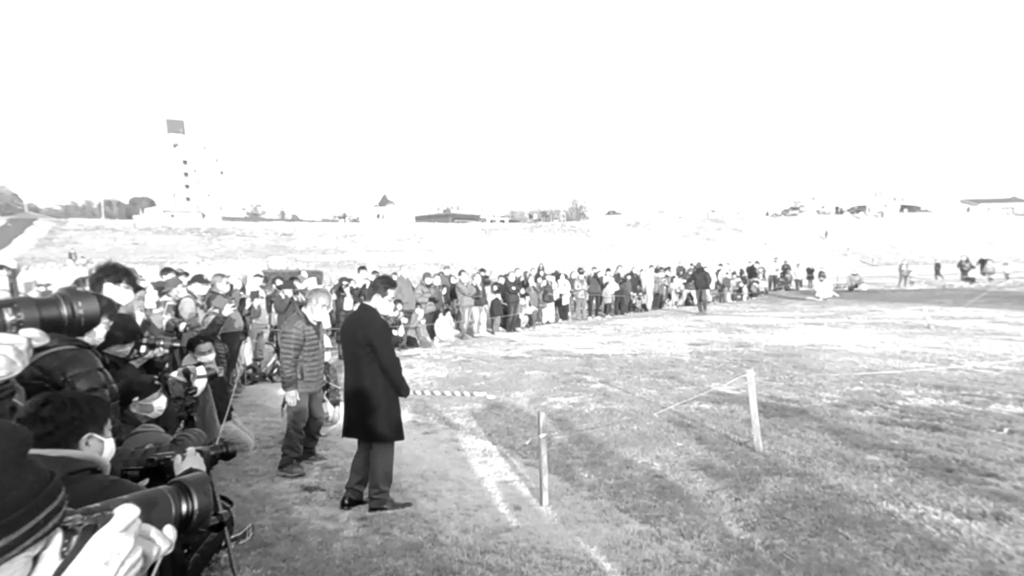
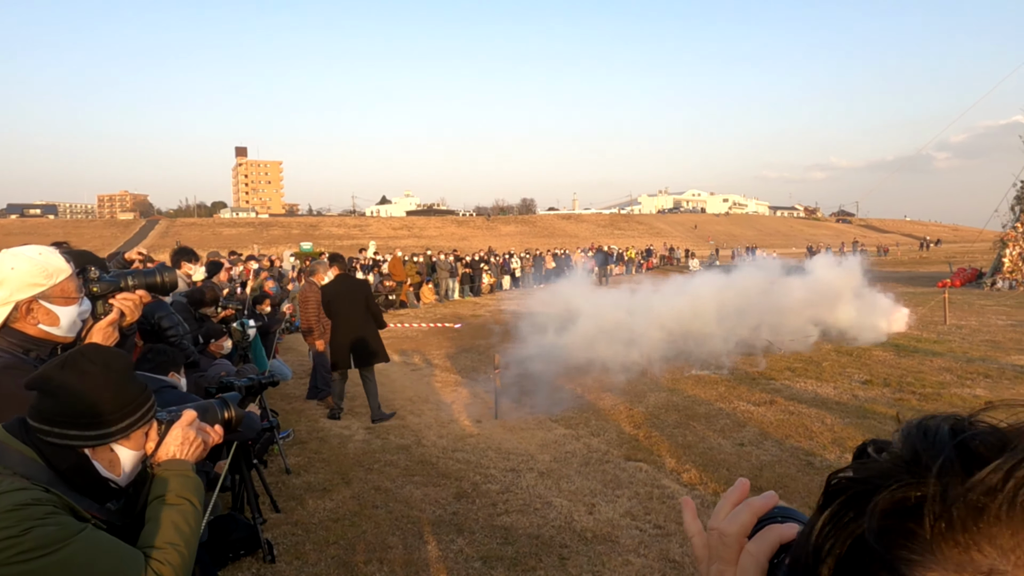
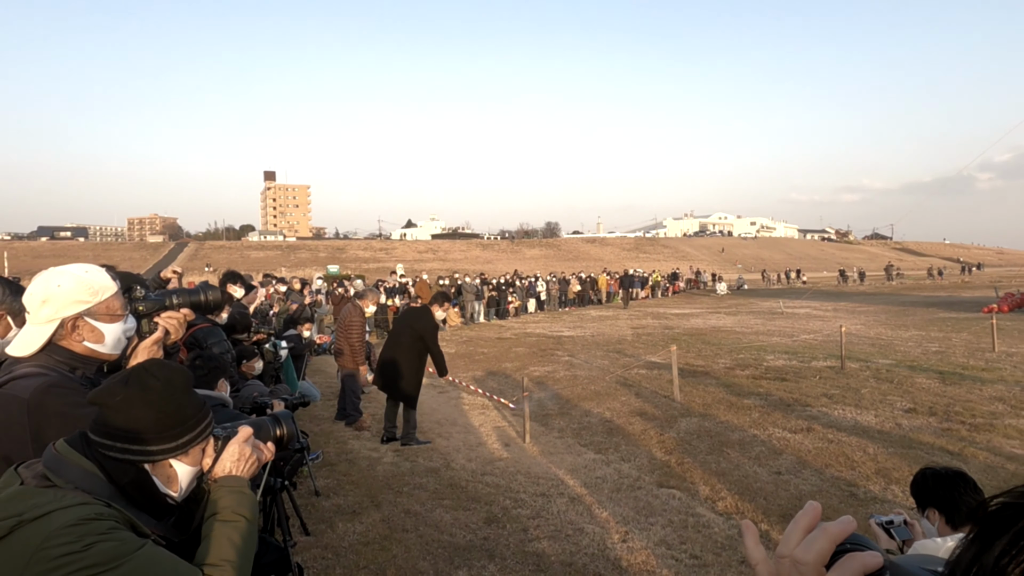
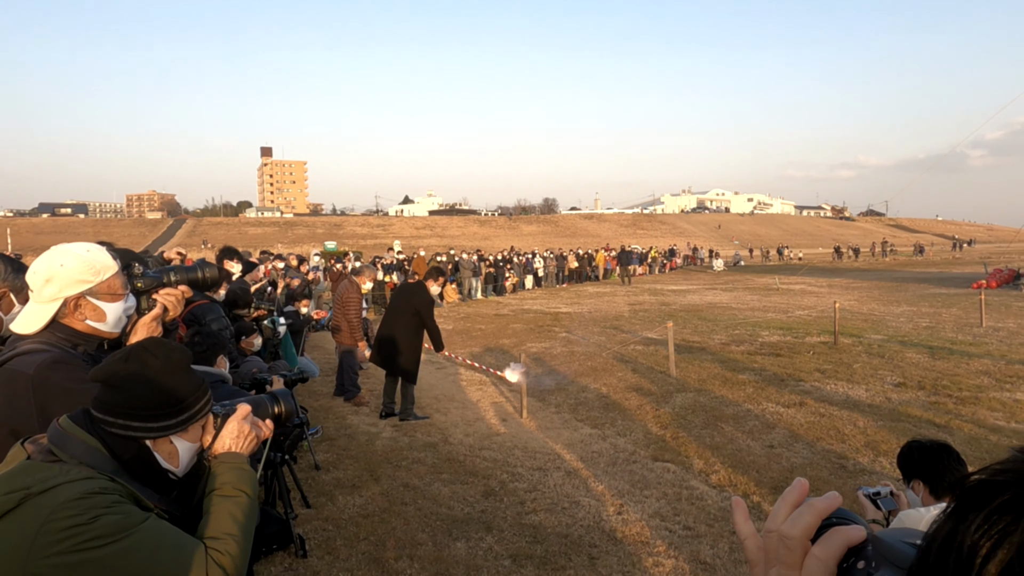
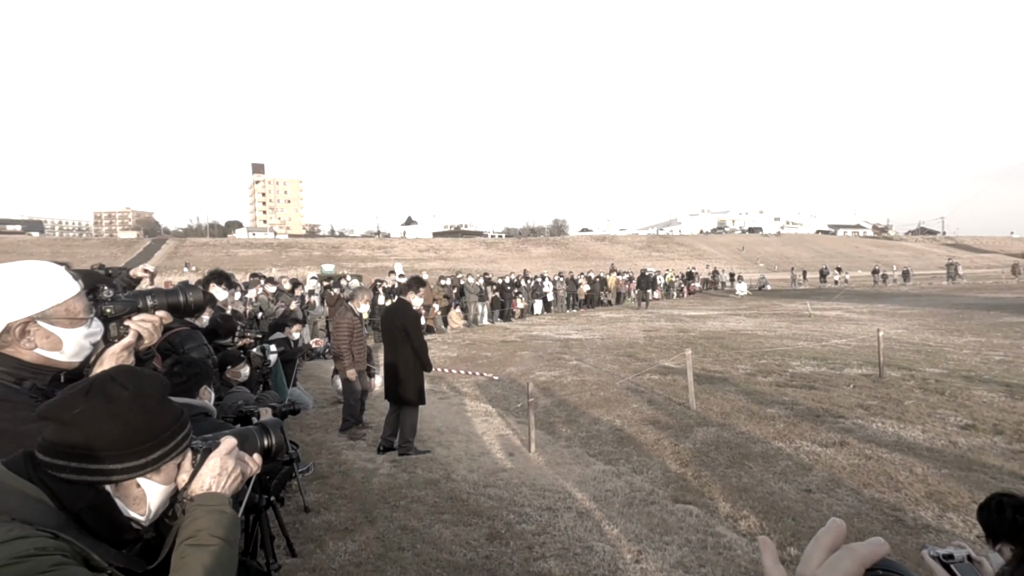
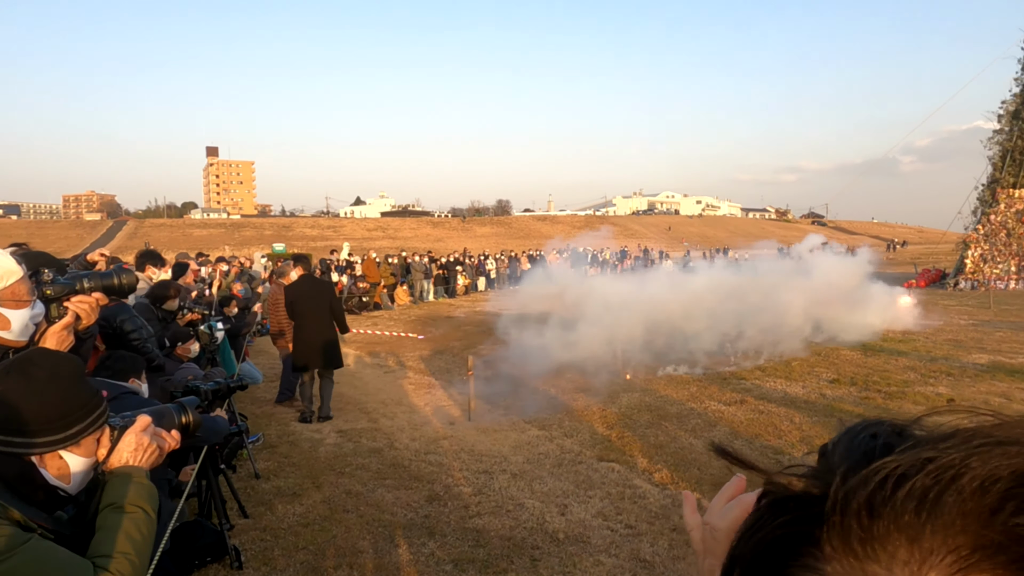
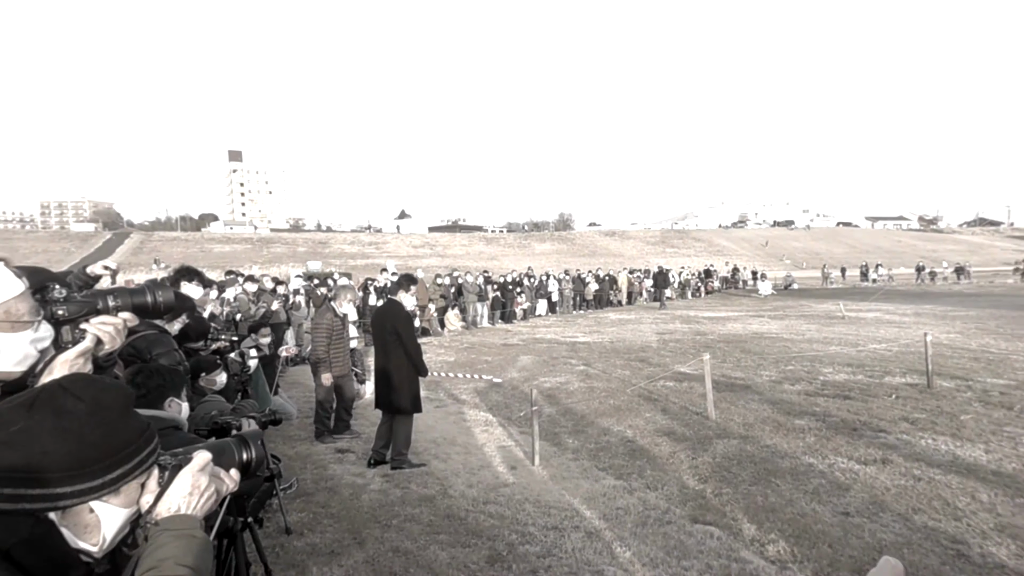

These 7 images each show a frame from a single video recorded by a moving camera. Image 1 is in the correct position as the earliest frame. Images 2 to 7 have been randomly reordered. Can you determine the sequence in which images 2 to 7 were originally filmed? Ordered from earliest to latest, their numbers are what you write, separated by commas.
7, 5, 3, 4, 2, 6
